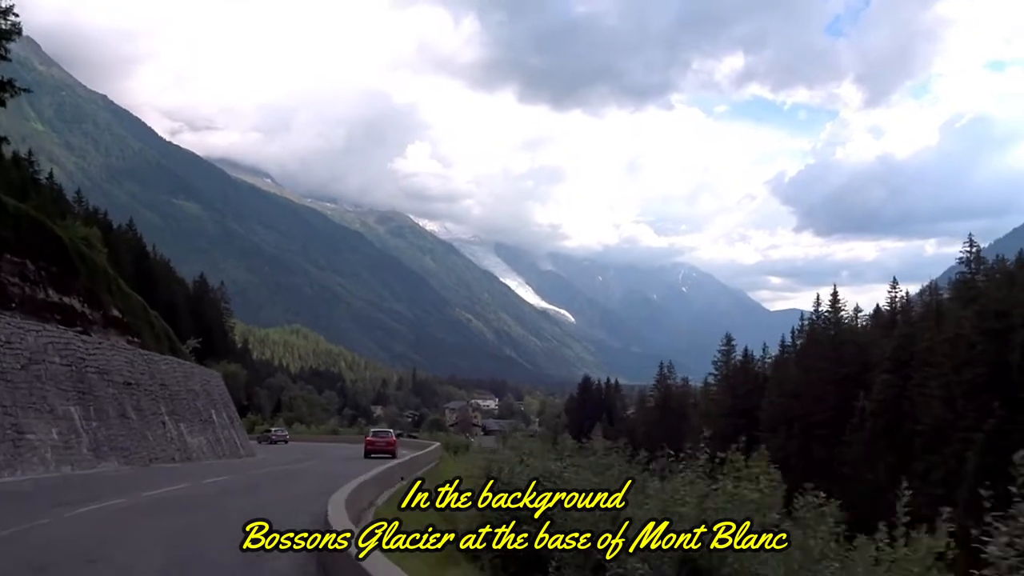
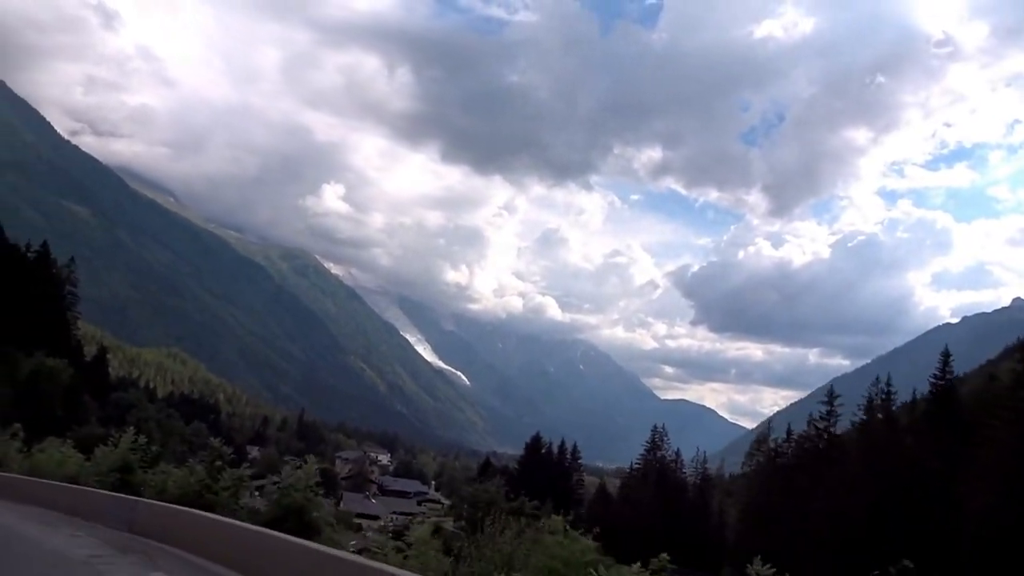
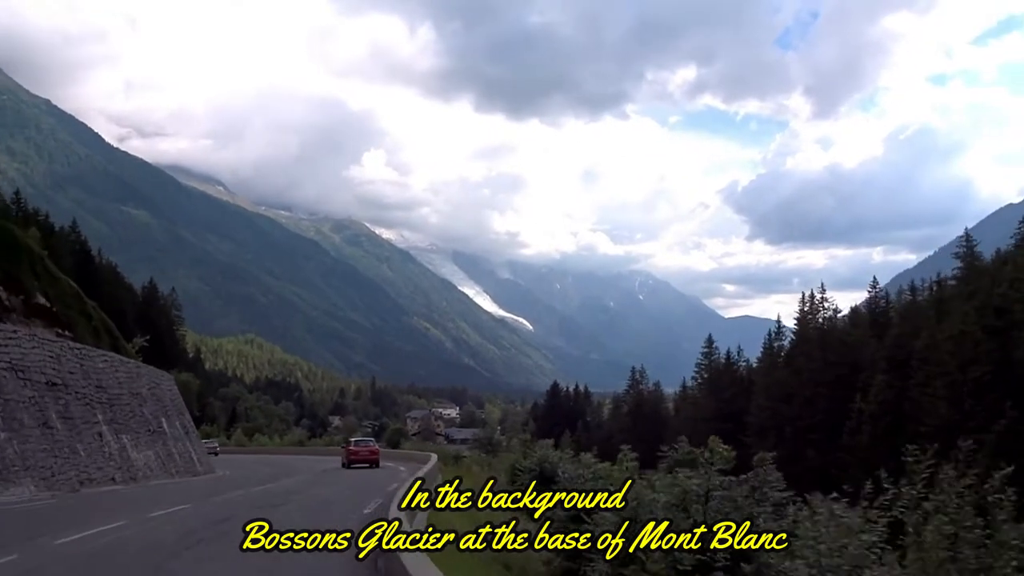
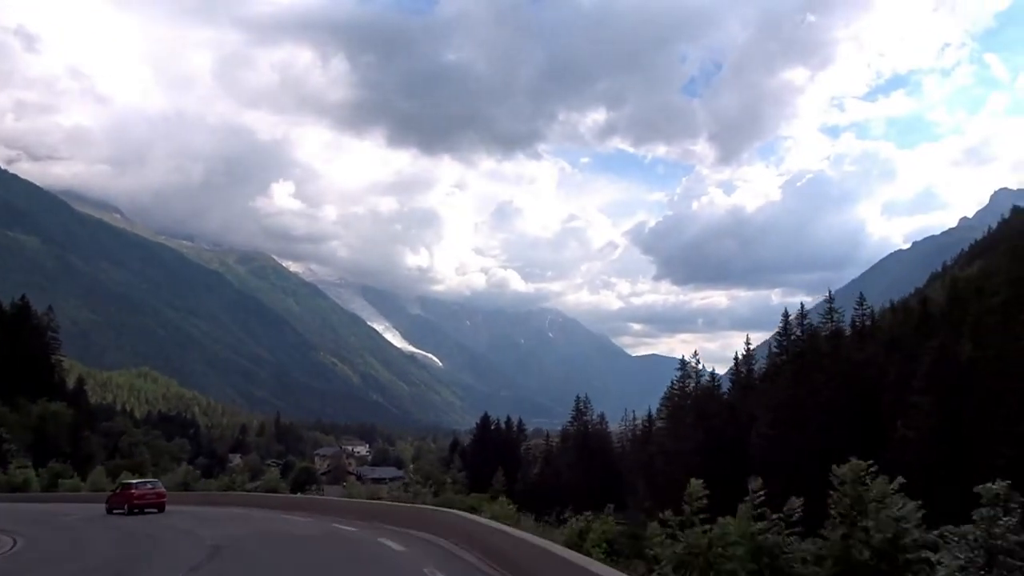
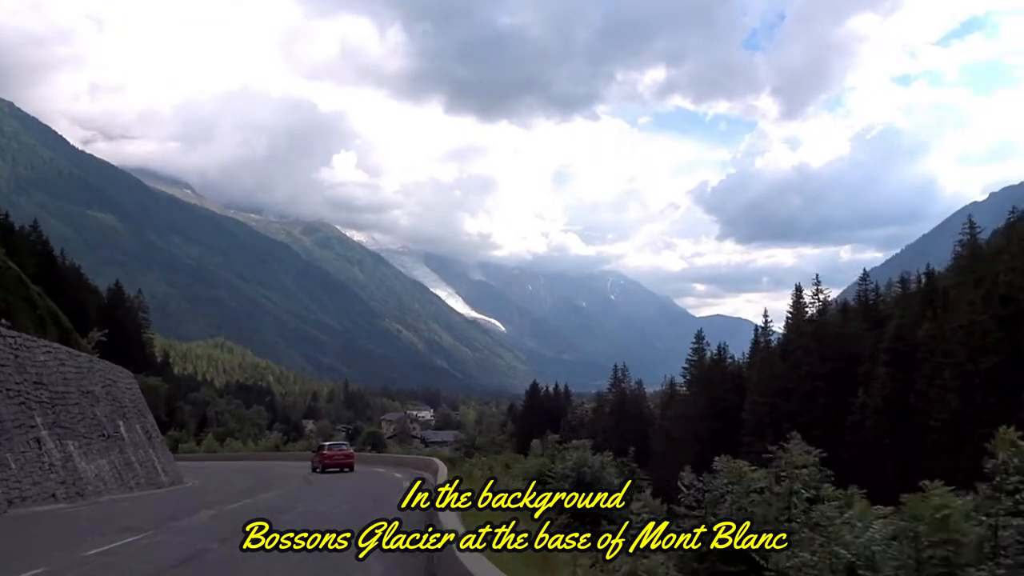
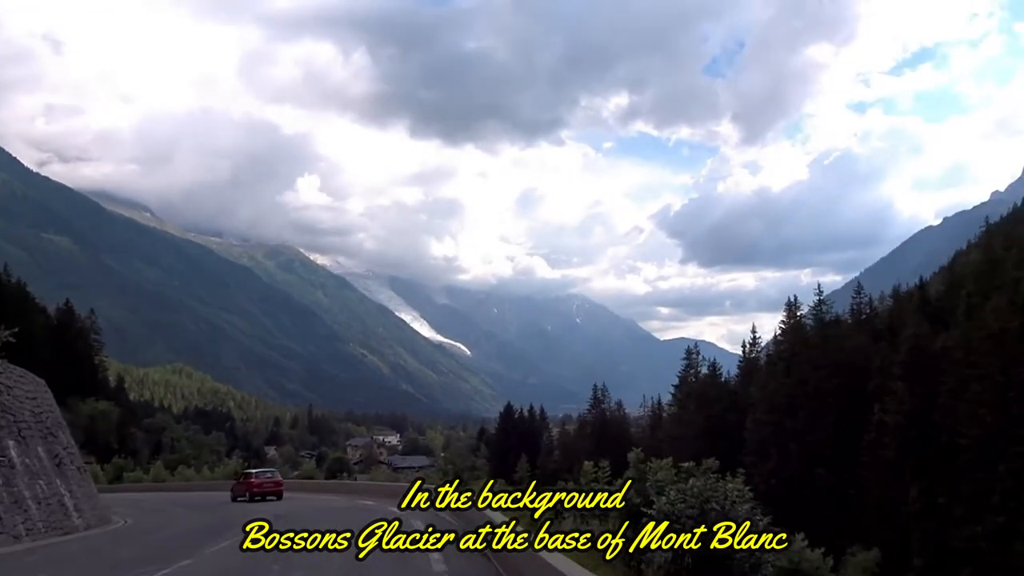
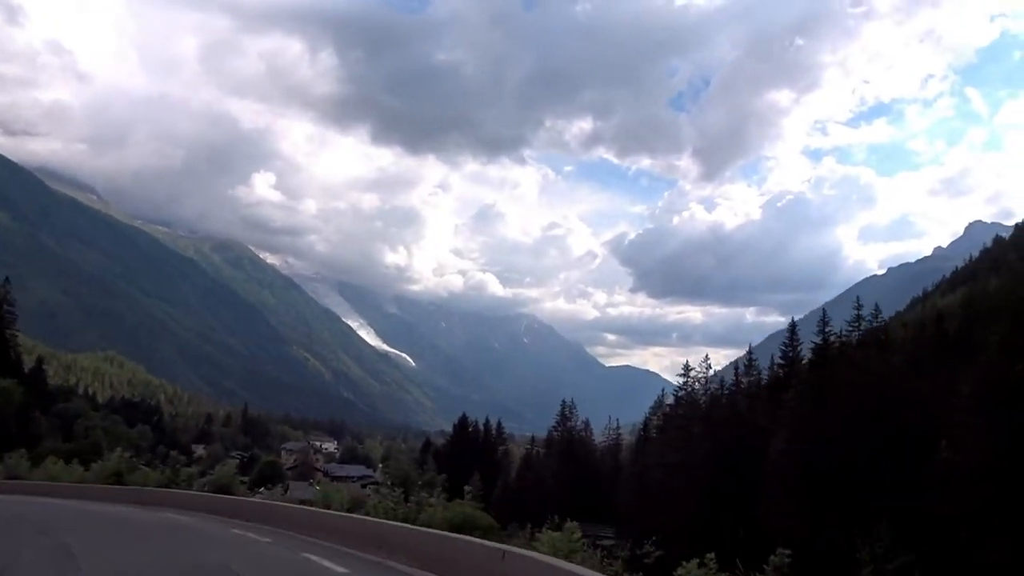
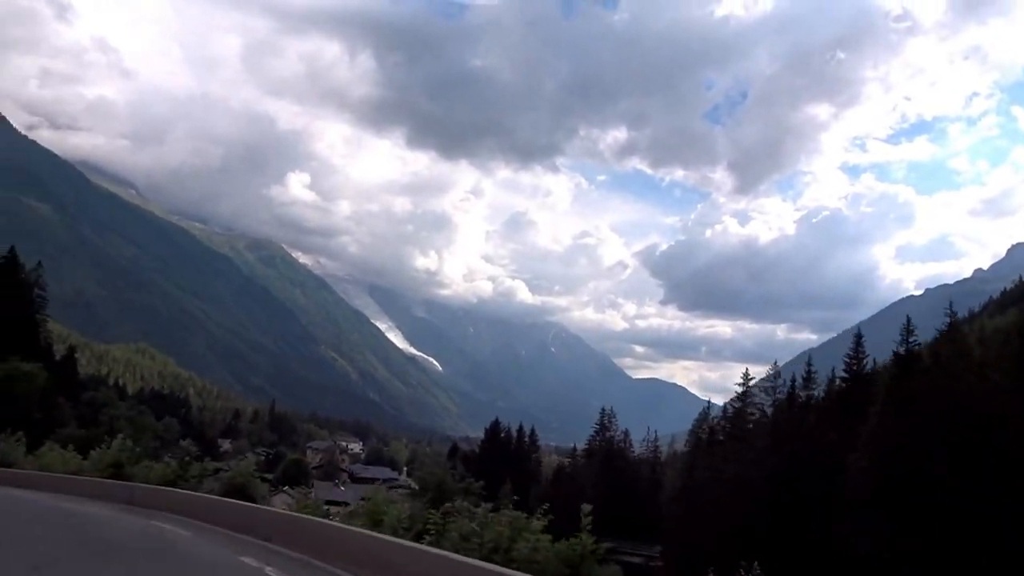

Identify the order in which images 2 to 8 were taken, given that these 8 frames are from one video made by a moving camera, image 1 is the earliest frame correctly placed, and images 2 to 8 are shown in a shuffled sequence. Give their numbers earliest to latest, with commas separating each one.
3, 5, 6, 4, 7, 8, 2
